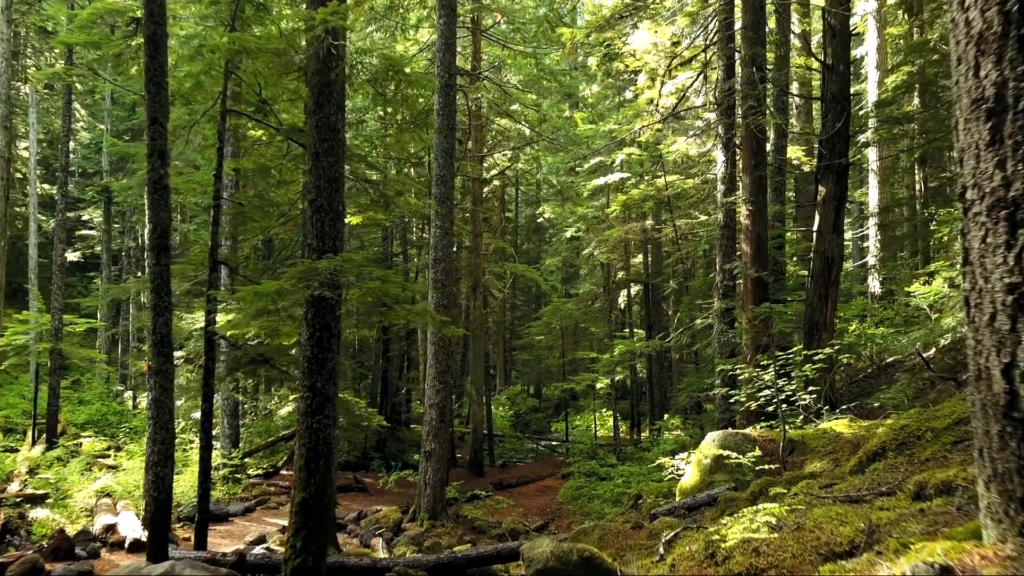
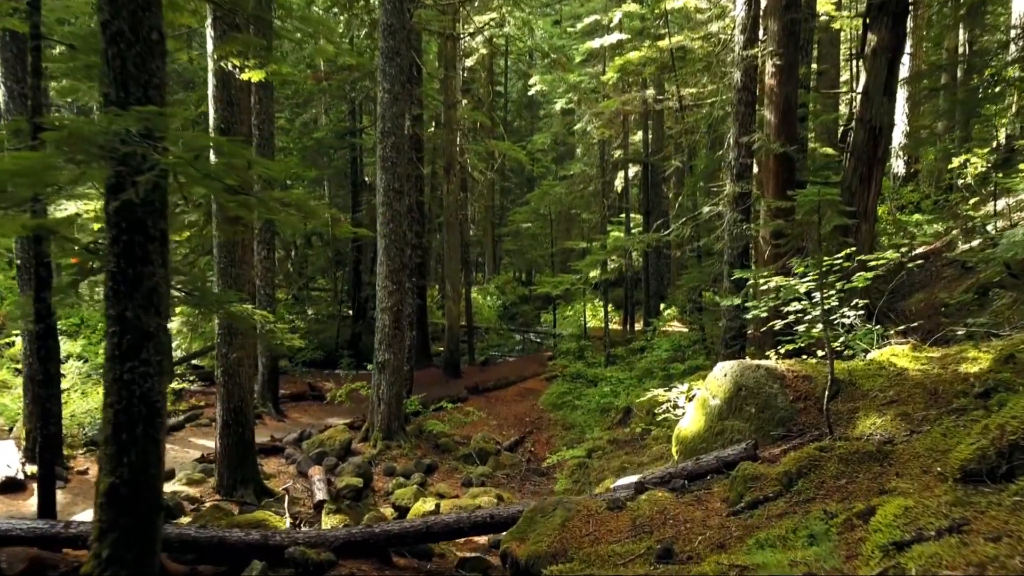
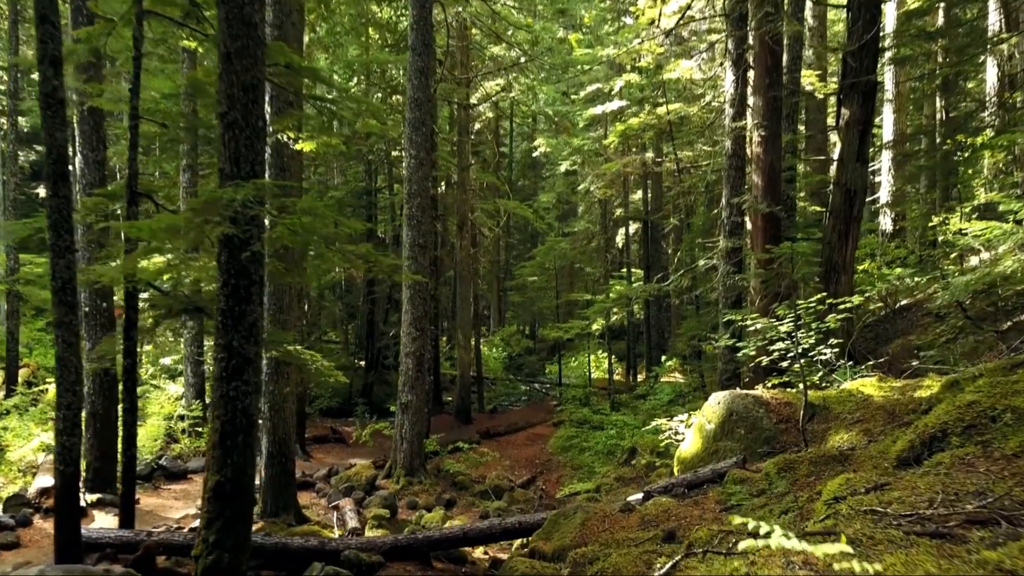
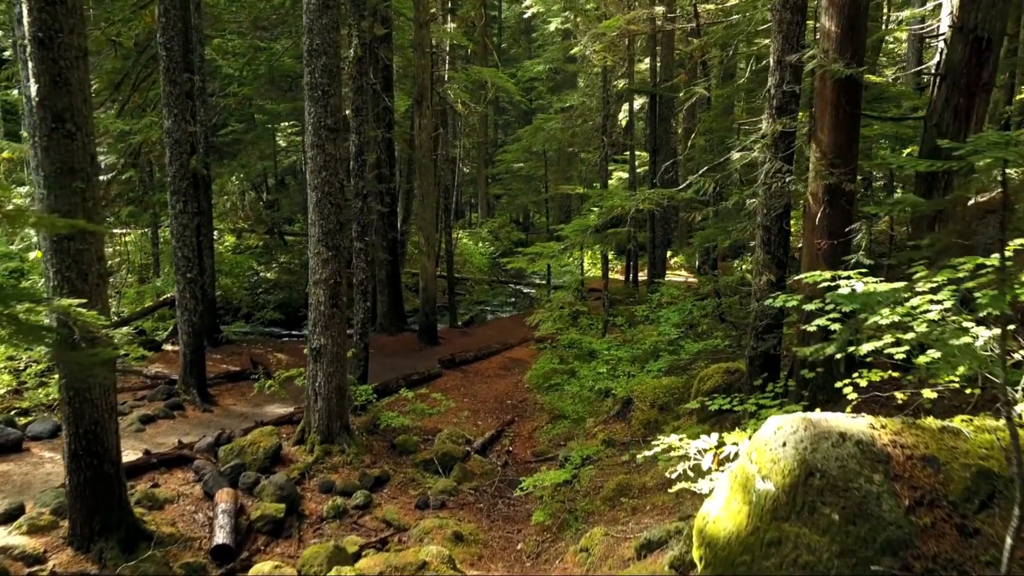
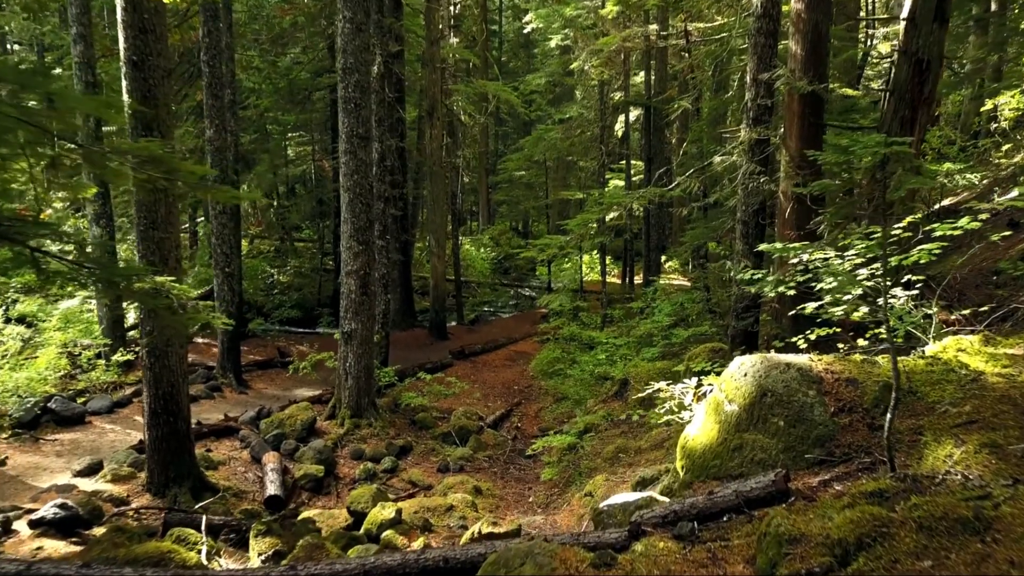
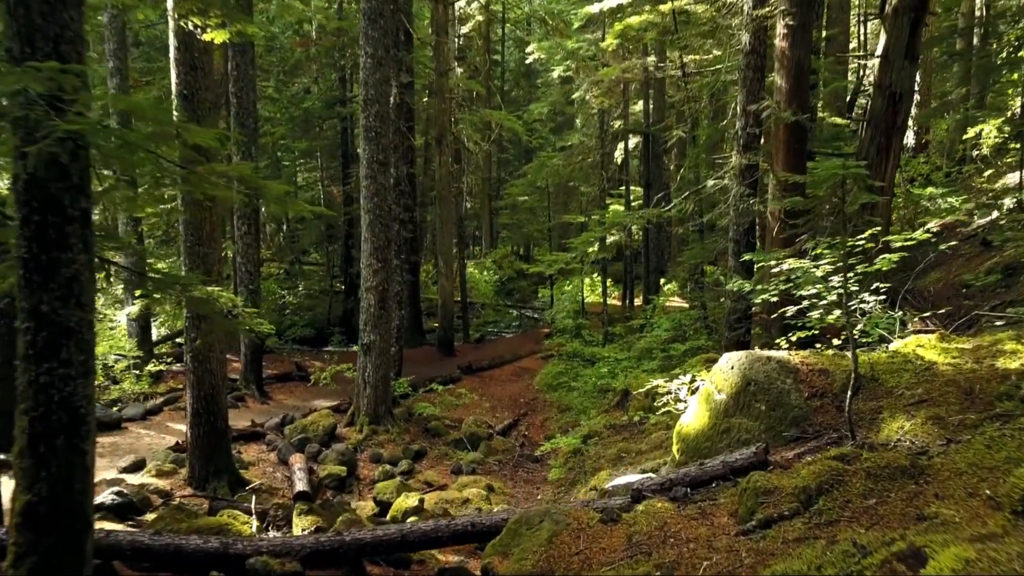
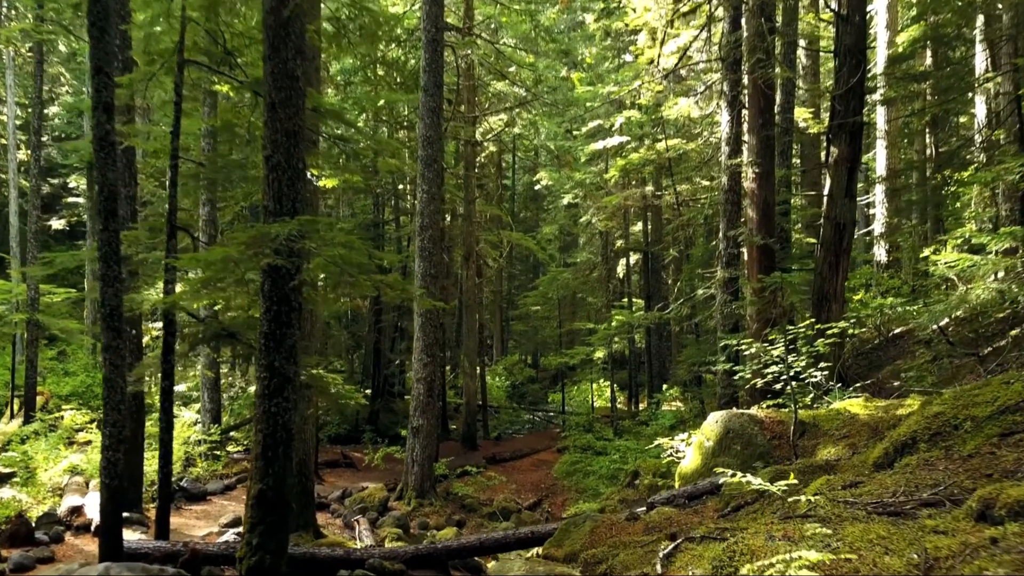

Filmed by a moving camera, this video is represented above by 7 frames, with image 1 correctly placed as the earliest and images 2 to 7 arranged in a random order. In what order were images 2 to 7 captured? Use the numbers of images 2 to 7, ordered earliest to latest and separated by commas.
7, 3, 2, 6, 5, 4
